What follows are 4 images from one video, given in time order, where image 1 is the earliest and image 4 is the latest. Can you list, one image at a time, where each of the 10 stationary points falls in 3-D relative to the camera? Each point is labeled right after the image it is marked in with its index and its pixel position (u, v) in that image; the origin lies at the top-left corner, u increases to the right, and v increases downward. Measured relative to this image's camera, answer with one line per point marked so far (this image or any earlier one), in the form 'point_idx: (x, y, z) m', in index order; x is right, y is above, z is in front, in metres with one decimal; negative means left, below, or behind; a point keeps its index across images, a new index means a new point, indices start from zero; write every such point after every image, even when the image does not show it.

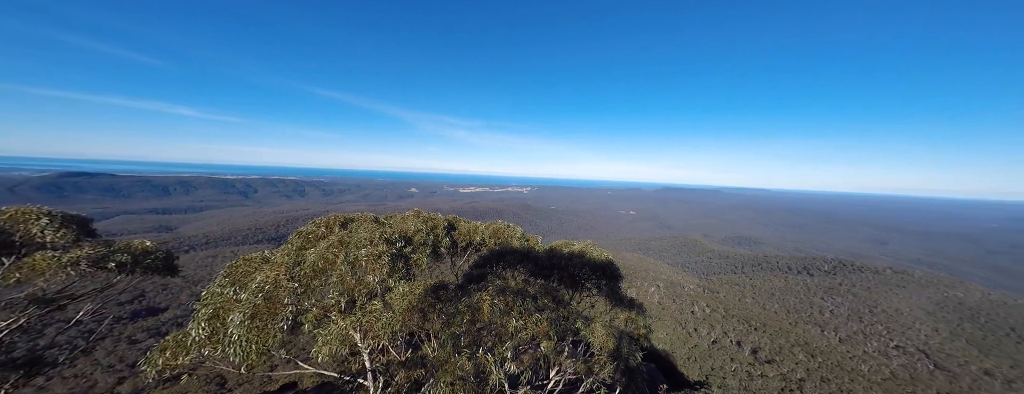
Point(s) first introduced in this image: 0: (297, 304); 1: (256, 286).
0: (-5.5, -2.8, +8.0) m
1: (-6.3, -2.3, +7.9) m
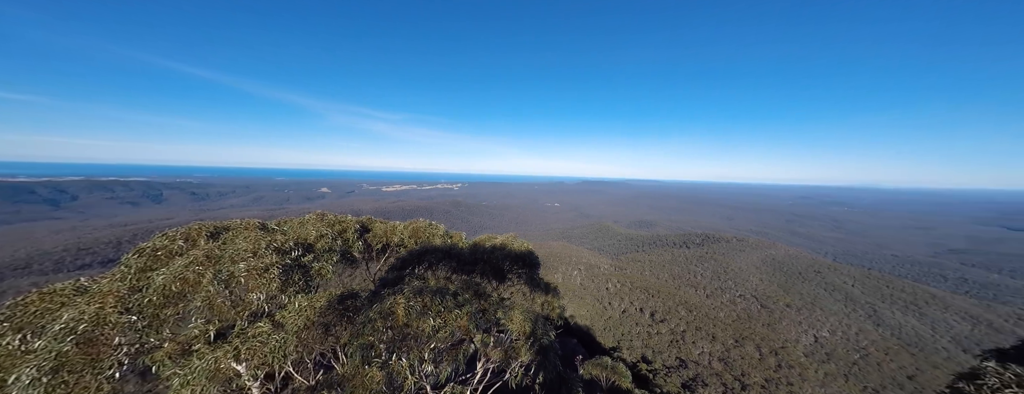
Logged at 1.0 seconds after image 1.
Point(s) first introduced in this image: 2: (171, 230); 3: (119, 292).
0: (-7.6, -2.9, +6.2) m
1: (-8.4, -2.4, +5.8) m
2: (-9.9, -1.0, +8.7) m
3: (-8.5, -2.0, +6.5) m
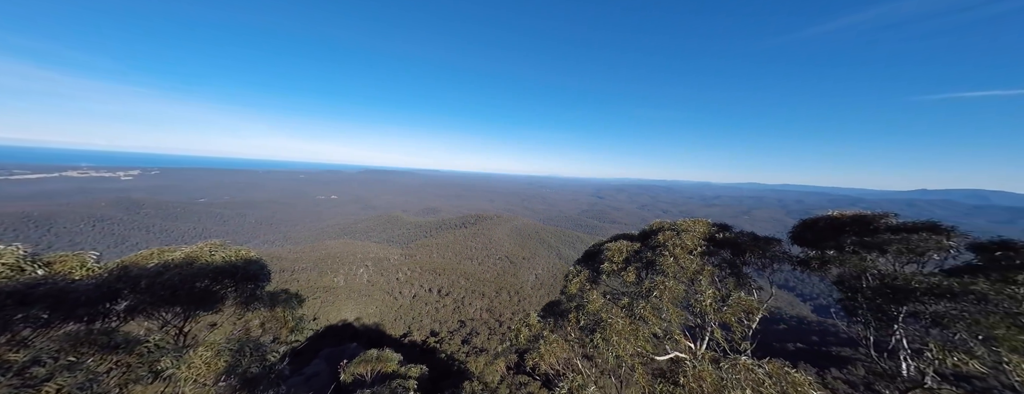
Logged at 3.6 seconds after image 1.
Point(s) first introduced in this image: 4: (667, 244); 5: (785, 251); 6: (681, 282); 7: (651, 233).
0: (-10.4, -3.1, -1.9) m
1: (-10.6, -2.7, -2.7) m
2: (-13.8, -1.3, -2.1) m
3: (-11.2, -2.3, -2.3) m
4: (+4.0, -1.2, +7.9) m
5: (+6.5, -1.3, +7.3) m
6: (+3.8, -1.9, +7.0) m
7: (+4.3, -1.1, +9.4) m
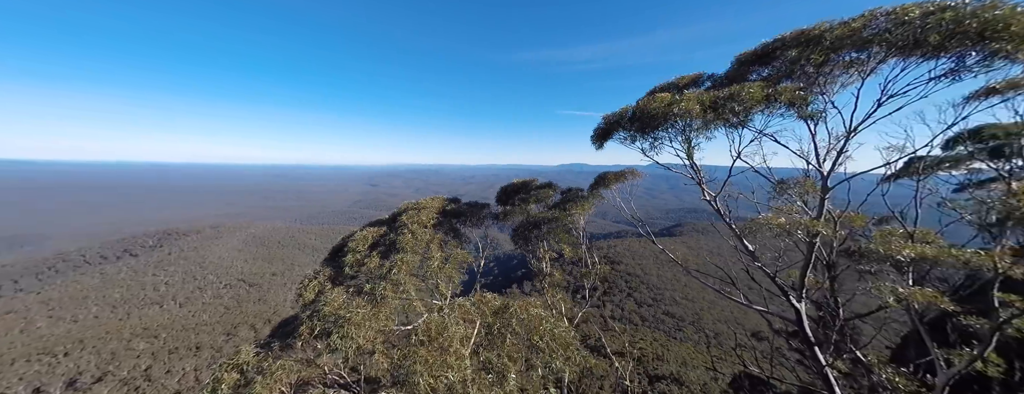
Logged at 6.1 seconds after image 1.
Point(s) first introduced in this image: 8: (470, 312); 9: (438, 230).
0: (-5.8, -4.4, -8.3) m
1: (-5.4, -4.0, -9.1) m
2: (-8.3, -2.9, -11.0) m
3: (-6.2, -3.6, -9.3) m
4: (-2.9, -0.7, +8.5) m
5: (-0.7, -0.5, +9.8) m
6: (-2.2, -1.4, +7.8) m
7: (-3.7, -0.6, +9.8) m
8: (-0.6, -1.9, +5.2) m
9: (-2.0, -0.9, +9.0) m
